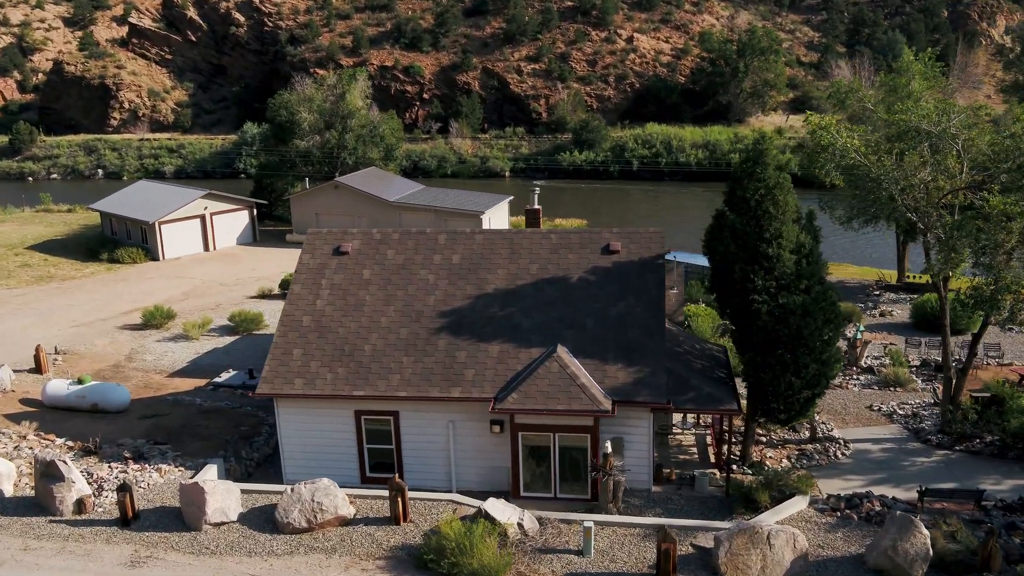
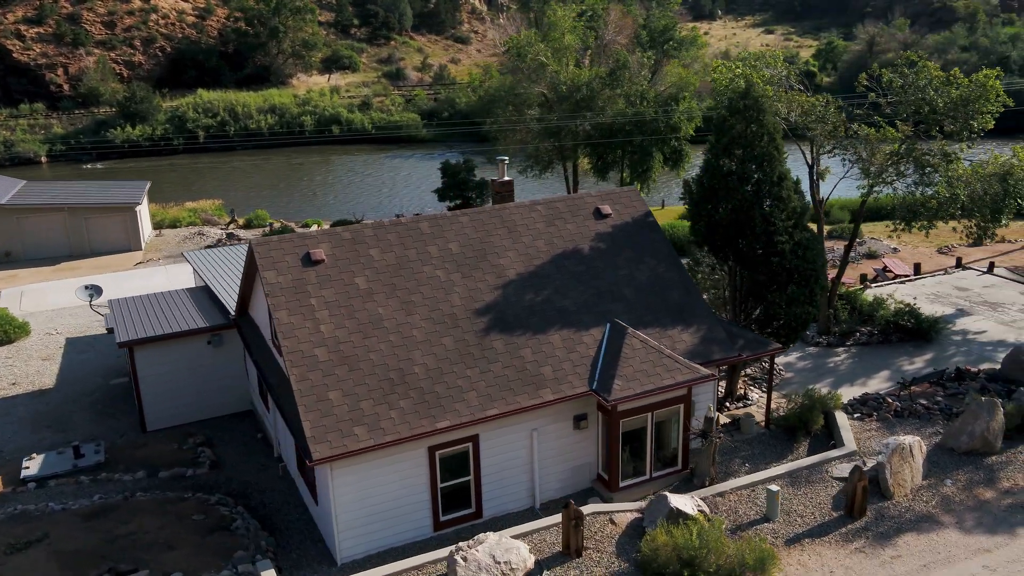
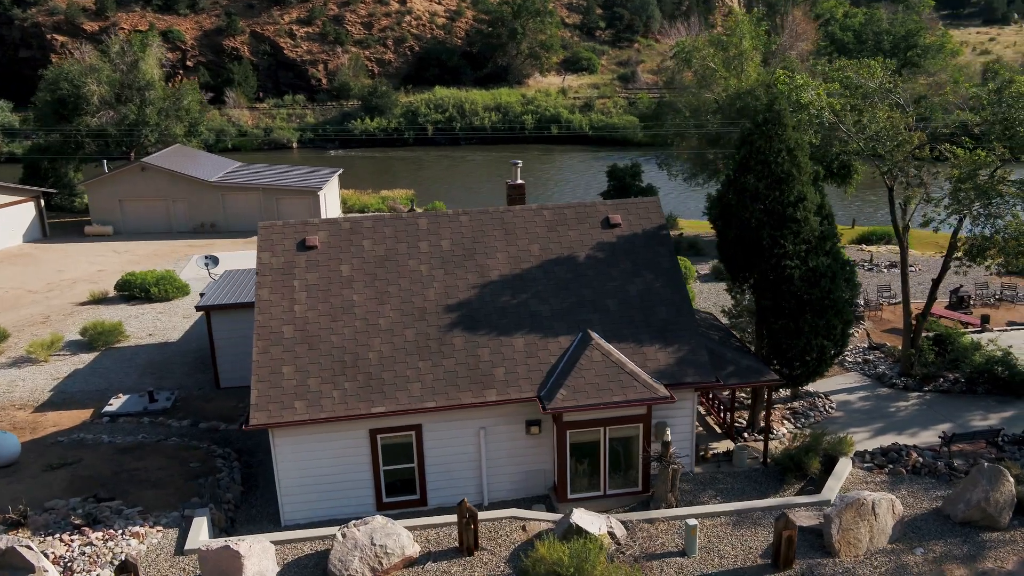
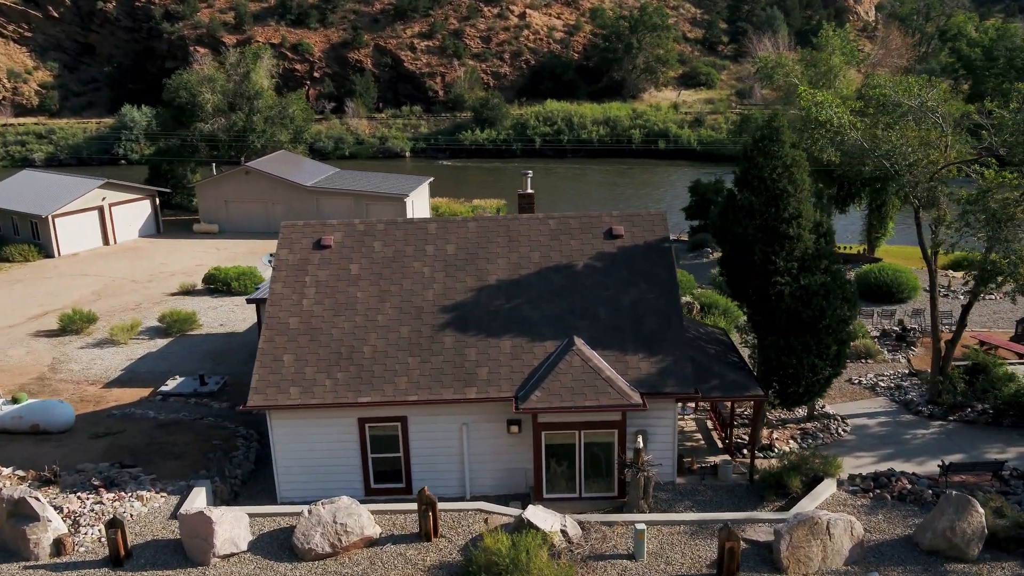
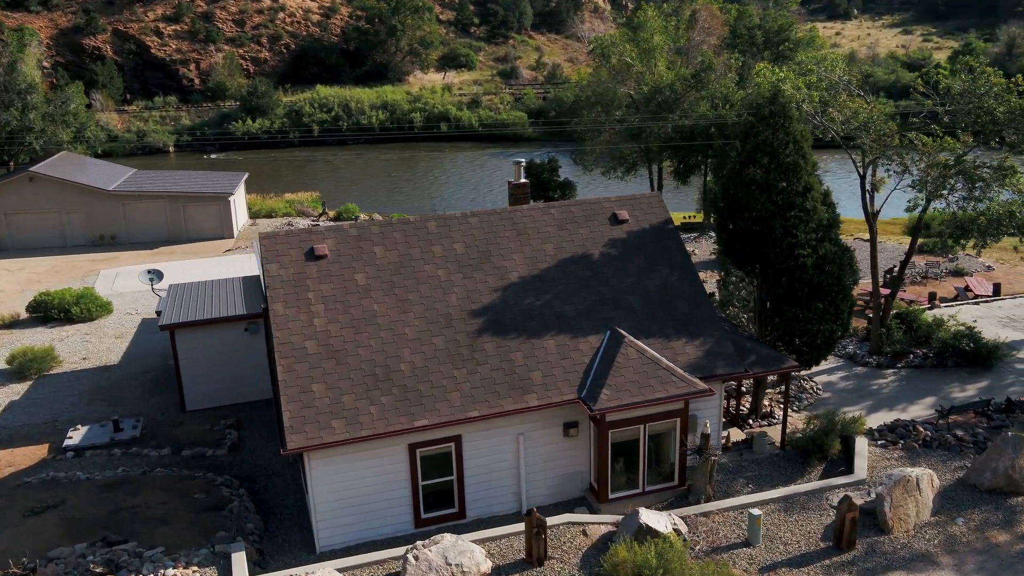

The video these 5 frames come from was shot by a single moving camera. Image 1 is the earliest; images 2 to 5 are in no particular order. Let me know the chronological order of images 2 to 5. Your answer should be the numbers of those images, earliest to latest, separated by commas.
4, 3, 5, 2
